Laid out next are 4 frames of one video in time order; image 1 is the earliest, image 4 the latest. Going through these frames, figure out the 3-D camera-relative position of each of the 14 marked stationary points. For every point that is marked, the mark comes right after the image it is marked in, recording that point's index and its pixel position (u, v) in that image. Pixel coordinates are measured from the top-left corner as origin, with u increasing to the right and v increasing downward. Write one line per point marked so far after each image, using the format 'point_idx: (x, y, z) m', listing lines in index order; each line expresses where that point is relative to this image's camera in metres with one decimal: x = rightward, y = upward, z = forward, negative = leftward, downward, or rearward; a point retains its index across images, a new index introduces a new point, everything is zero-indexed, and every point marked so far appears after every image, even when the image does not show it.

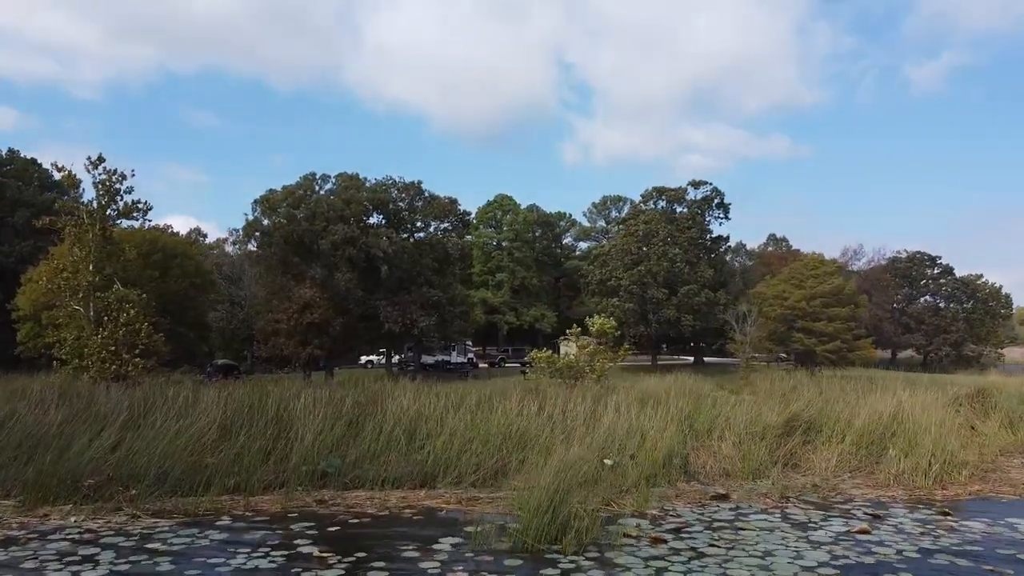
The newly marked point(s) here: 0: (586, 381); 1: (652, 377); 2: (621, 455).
0: (+1.1, -1.4, +13.7) m
1: (+2.3, -1.4, +15.0) m
2: (+0.9, -1.4, +7.9) m
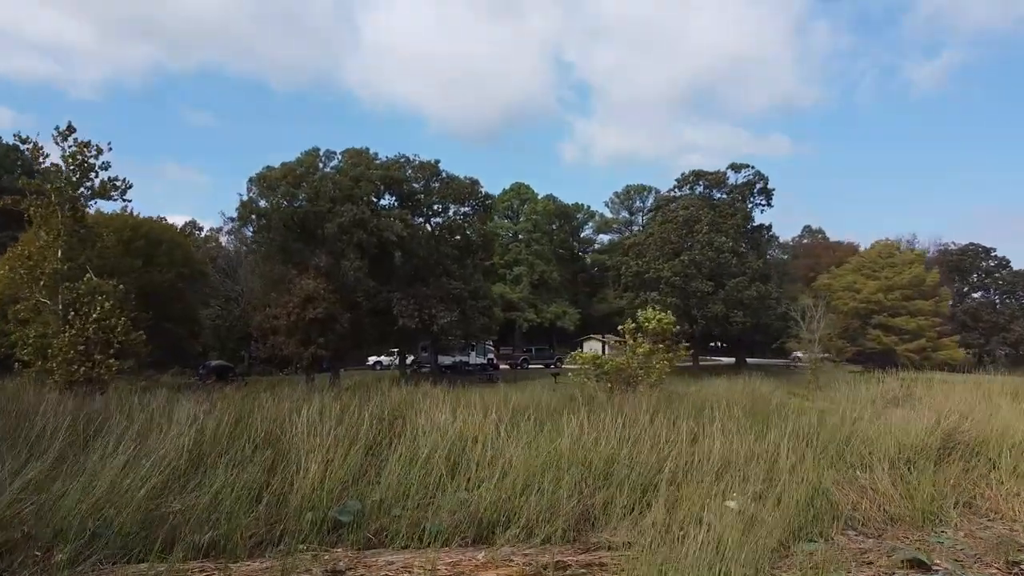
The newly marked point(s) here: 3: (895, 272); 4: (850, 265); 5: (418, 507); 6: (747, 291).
0: (+1.6, -1.2, +11.5) m
1: (+2.8, -1.3, +12.8) m
2: (+1.4, -1.2, +5.7) m
3: (+6.2, +0.3, +15.2) m
4: (+5.8, +0.4, +16.3) m
5: (-0.6, -1.3, +5.6) m
6: (+5.1, -0.1, +20.4) m
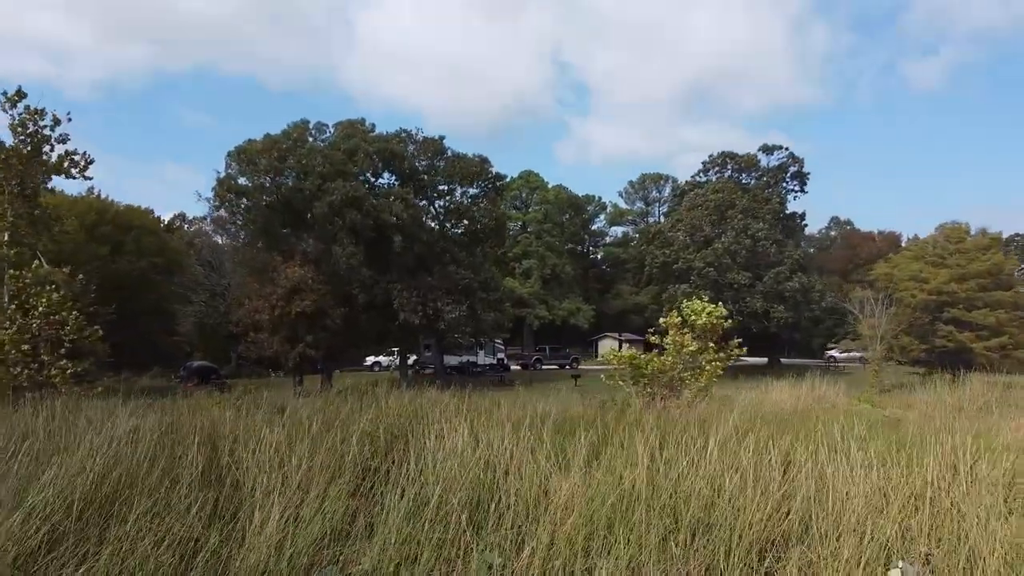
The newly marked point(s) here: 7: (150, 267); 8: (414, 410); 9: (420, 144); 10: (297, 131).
0: (+1.8, -1.1, +9.6) m
1: (+3.0, -1.1, +10.9) m
2: (+1.7, -1.1, +3.8) m
3: (+6.4, +0.4, +13.3) m
4: (+6.1, +0.5, +14.4) m
5: (-0.3, -1.1, +3.7) m
6: (+5.3, +0.1, +18.4) m
7: (-6.2, +0.3, +16.4) m
8: (-0.7, -0.8, +6.4) m
9: (-1.7, +2.7, +17.6) m
10: (-3.7, +2.7, +16.4) m
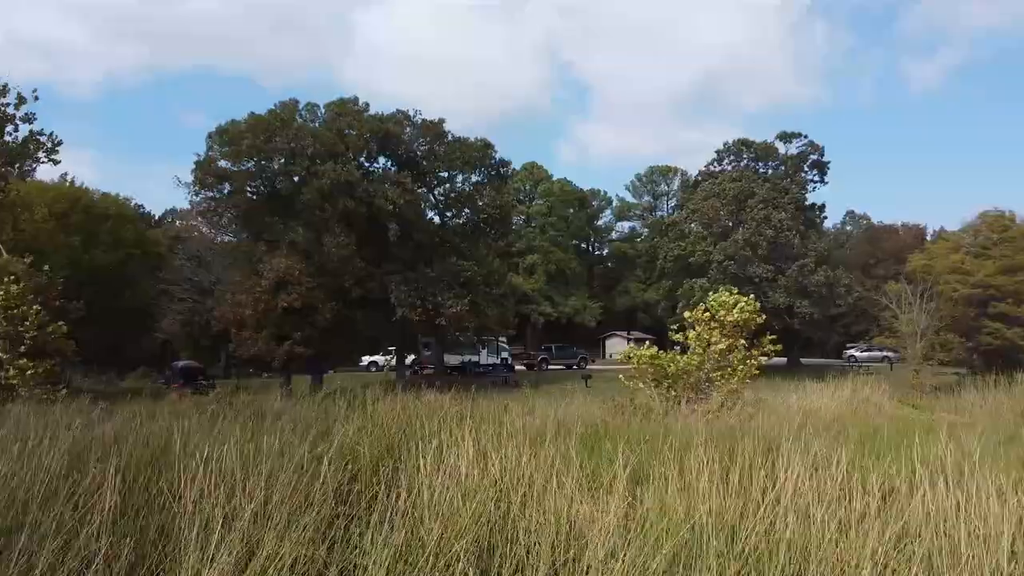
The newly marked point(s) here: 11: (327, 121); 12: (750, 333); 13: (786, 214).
0: (+1.9, -1.0, +8.5) m
1: (+3.1, -1.0, +9.8) m
2: (+1.7, -1.0, +2.7) m
3: (+6.5, +0.5, +12.2) m
4: (+6.1, +0.6, +13.3) m
5: (-0.2, -1.0, +2.6) m
6: (+5.4, +0.2, +17.4) m
7: (-6.2, +0.4, +15.4) m
8: (-0.6, -0.8, +5.3) m
9: (-1.7, +2.7, +16.5) m
10: (-3.7, +2.8, +15.3) m
11: (-3.0, +2.7, +15.6) m
12: (+2.3, -0.4, +10.1) m
13: (+5.3, +1.4, +18.5) m
